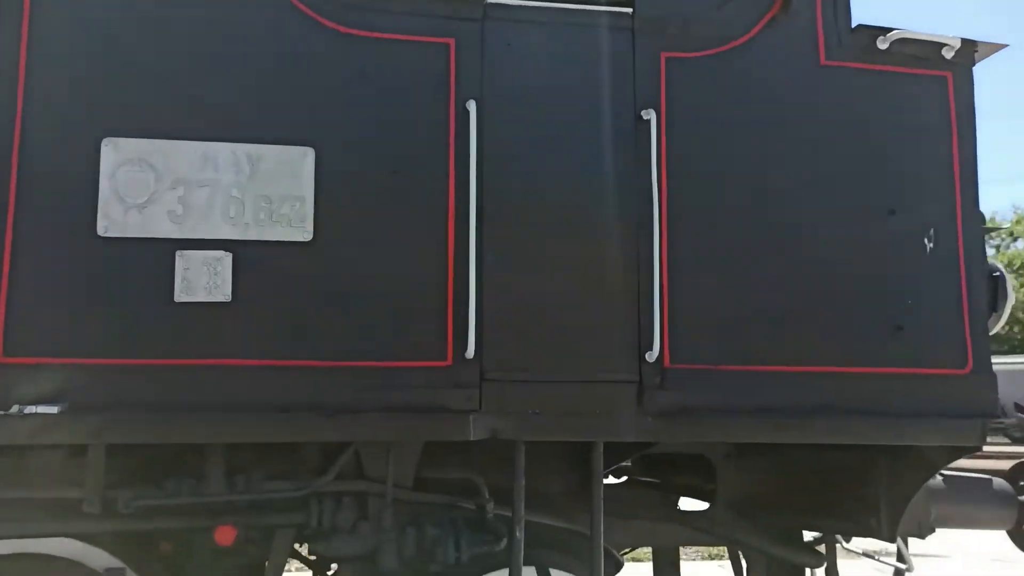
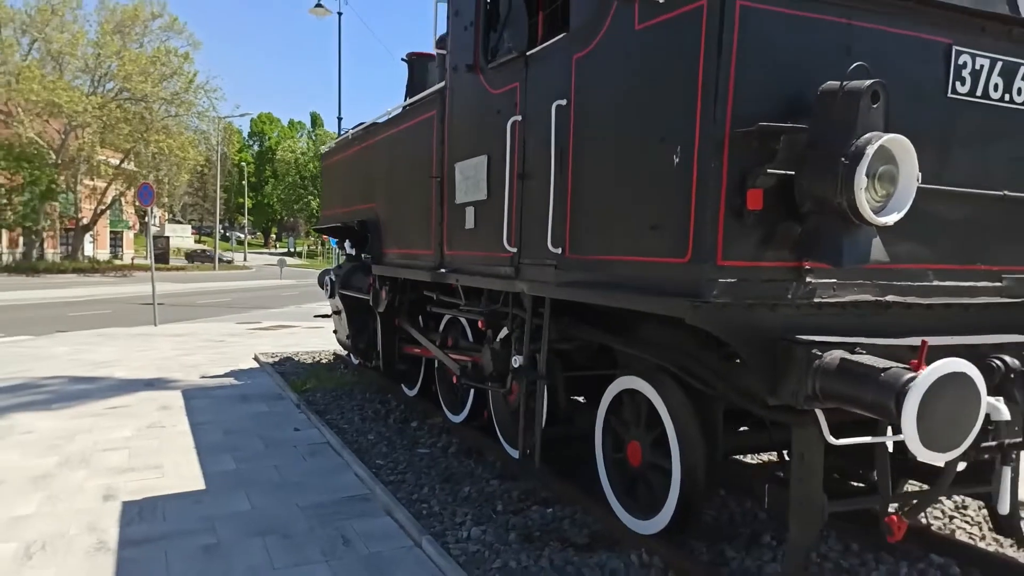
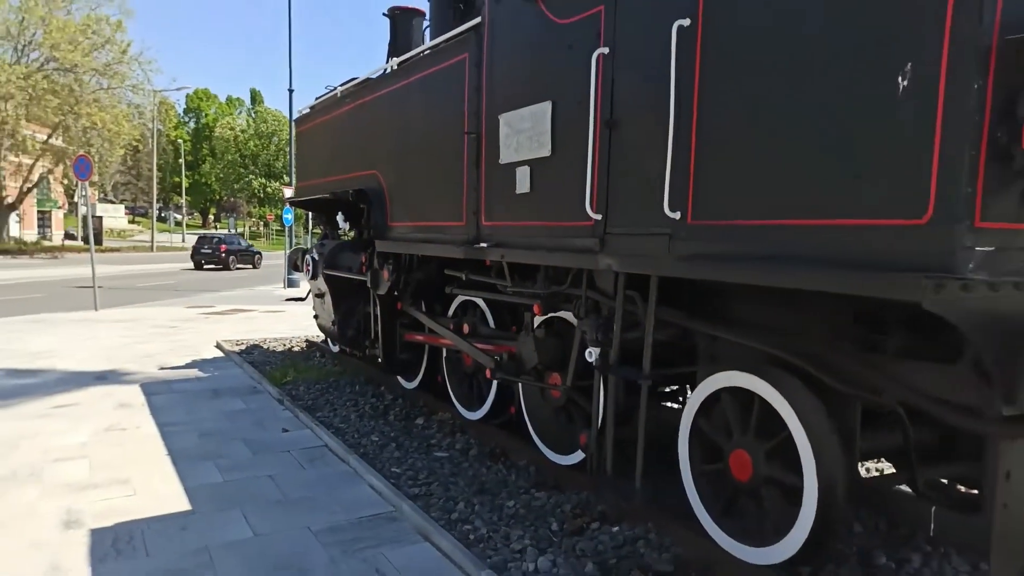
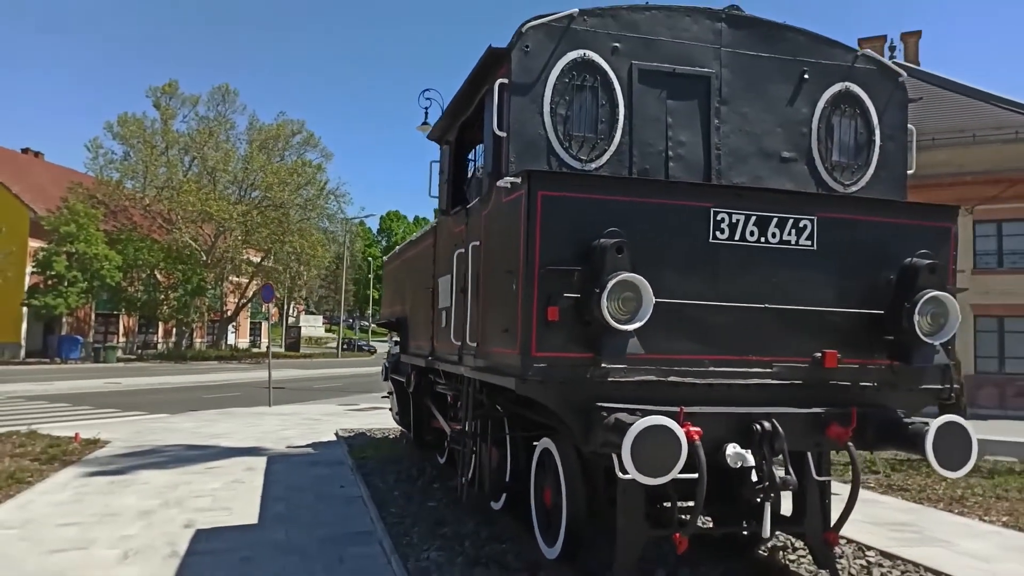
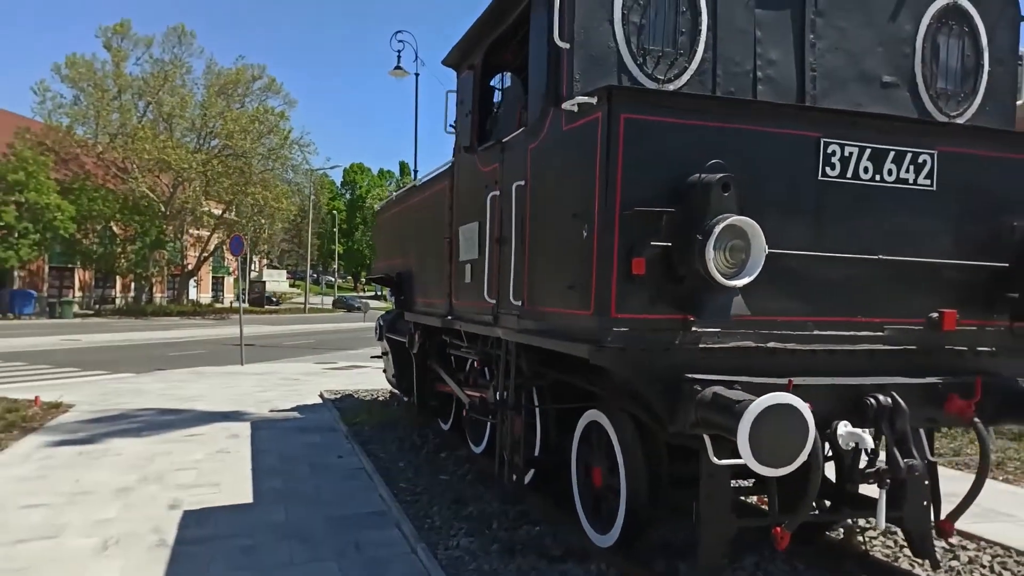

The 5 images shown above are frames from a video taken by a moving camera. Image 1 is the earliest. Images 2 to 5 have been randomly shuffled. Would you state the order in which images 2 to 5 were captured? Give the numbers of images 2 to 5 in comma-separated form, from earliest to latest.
3, 2, 5, 4
